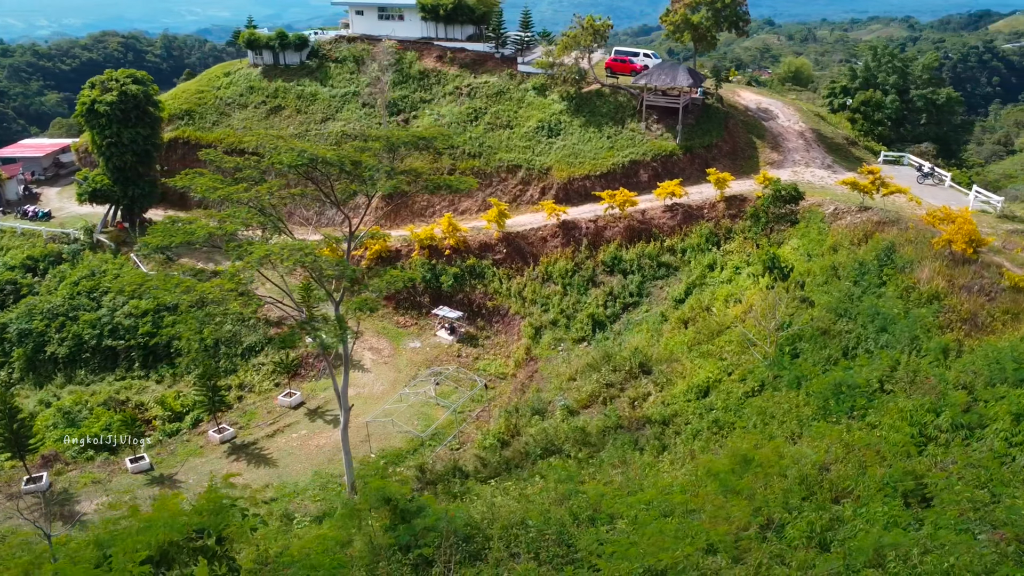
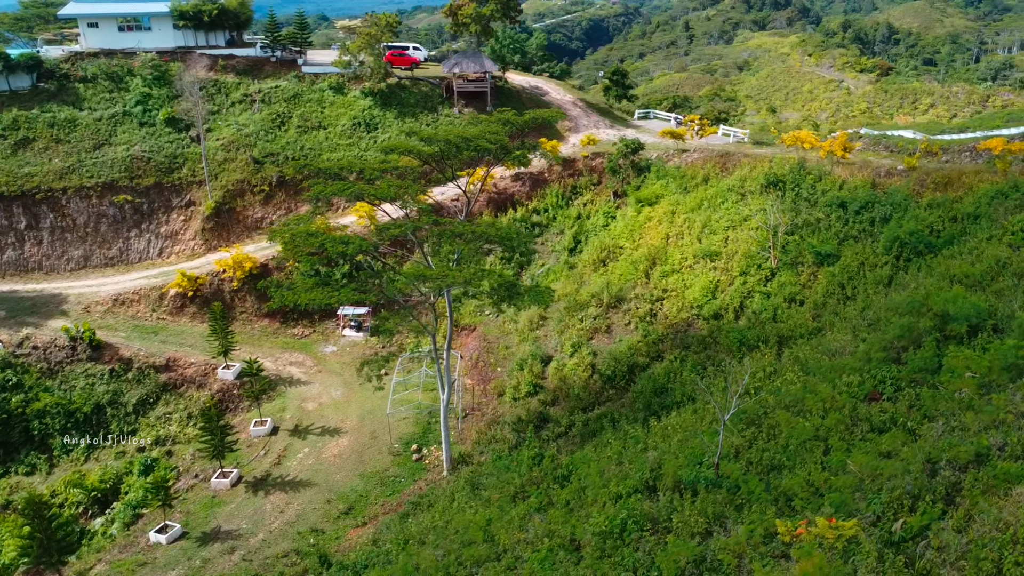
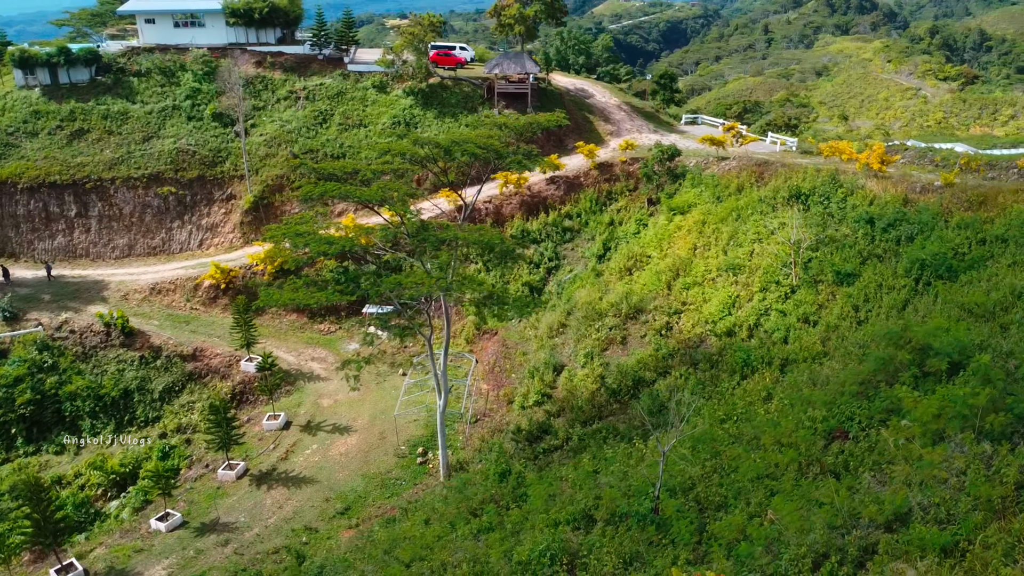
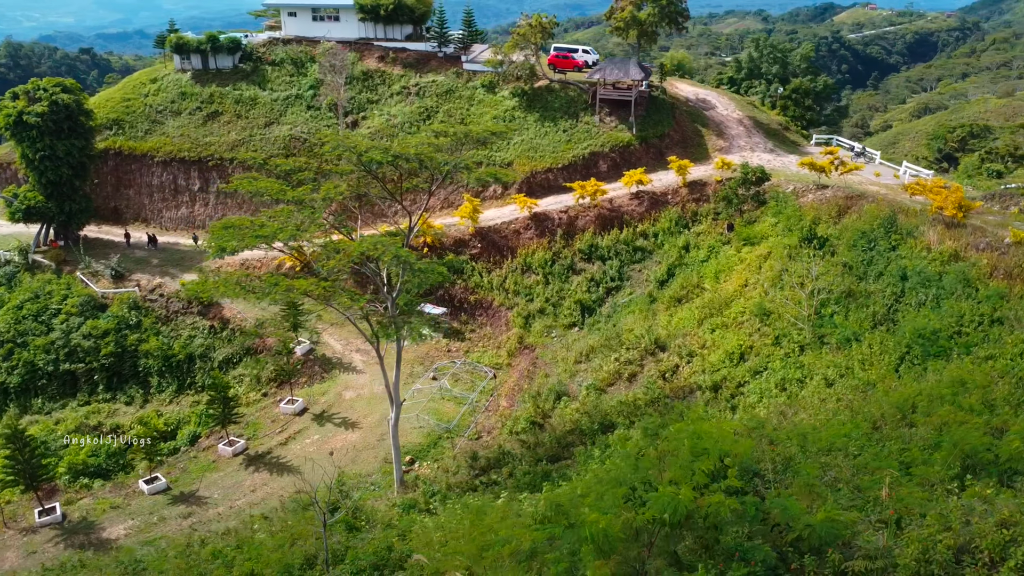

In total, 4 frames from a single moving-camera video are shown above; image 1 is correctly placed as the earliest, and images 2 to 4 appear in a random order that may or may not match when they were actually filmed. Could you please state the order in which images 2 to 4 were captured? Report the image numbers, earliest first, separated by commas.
4, 3, 2
